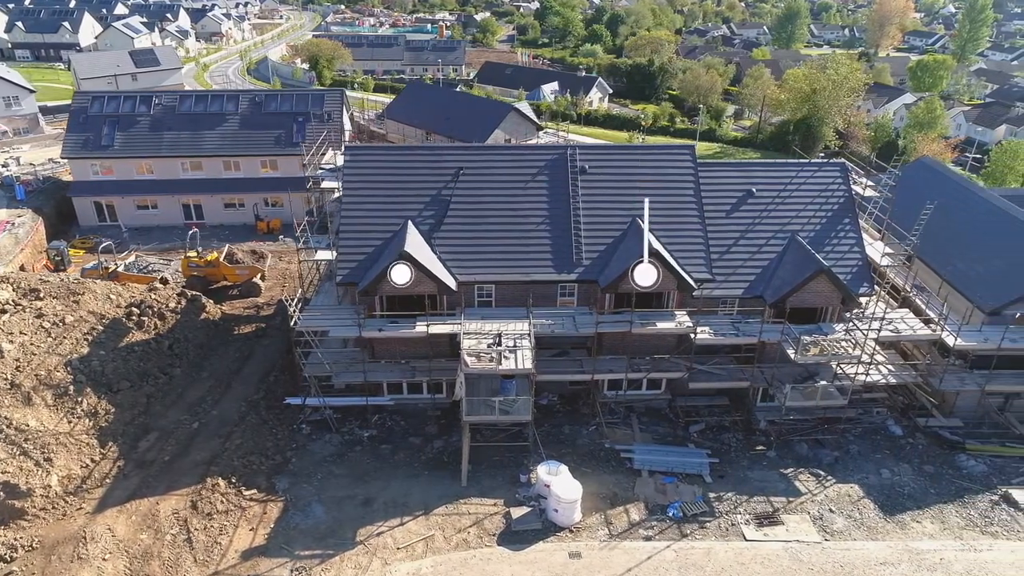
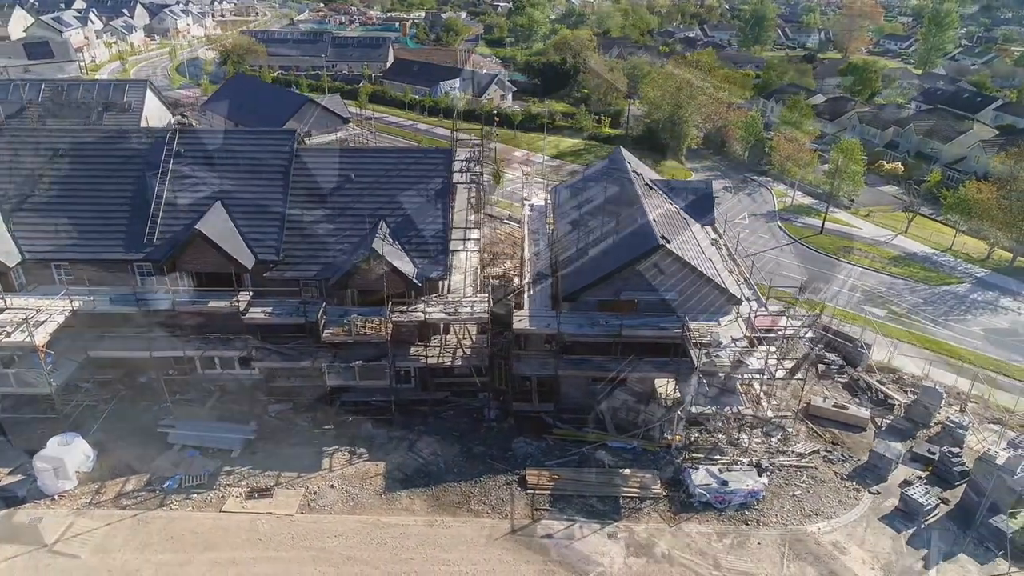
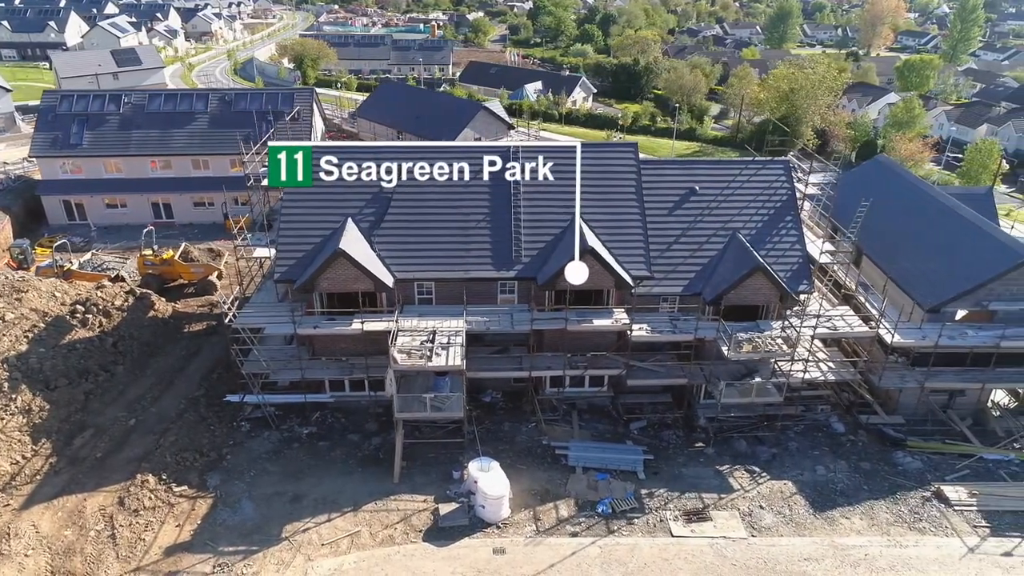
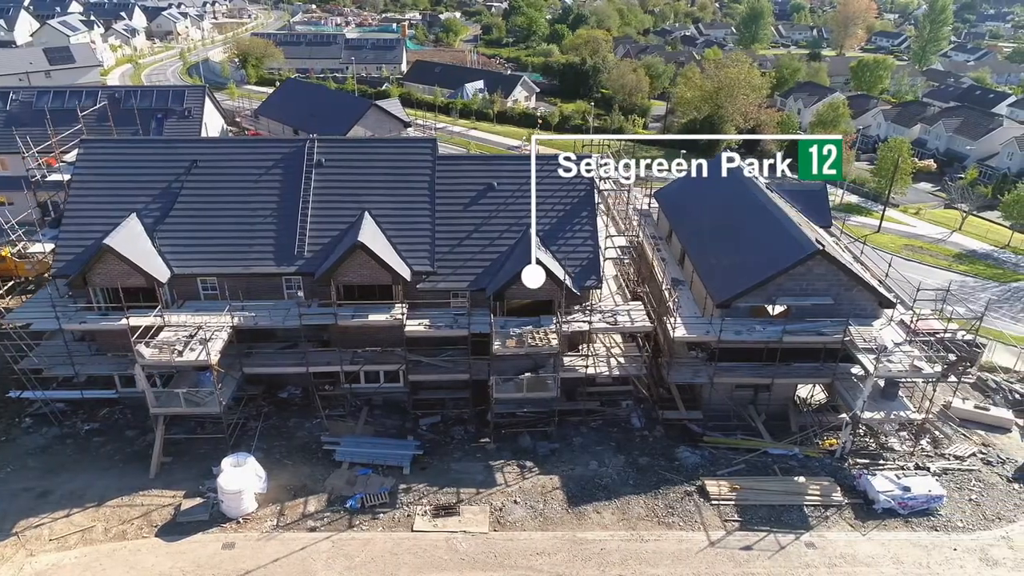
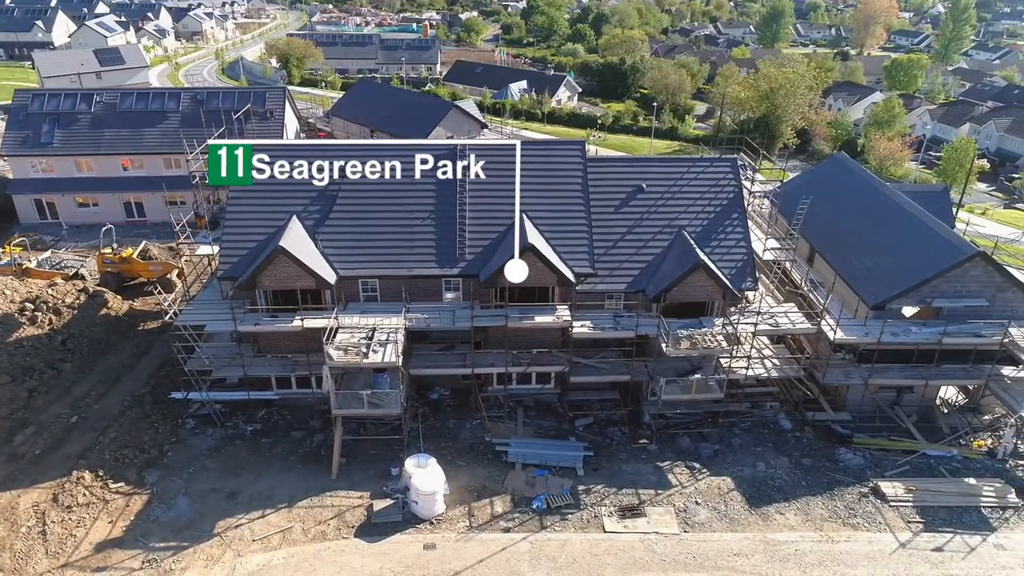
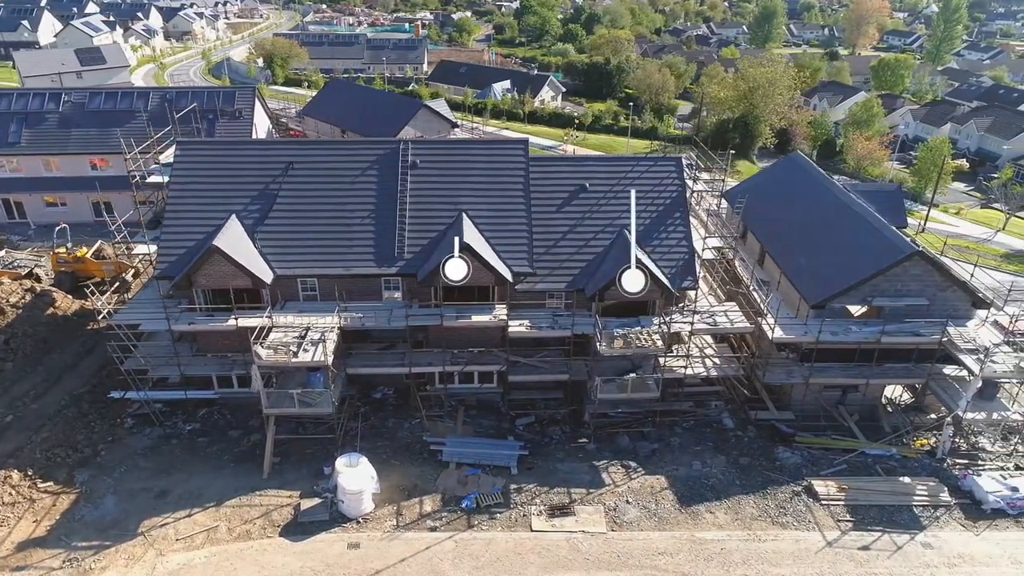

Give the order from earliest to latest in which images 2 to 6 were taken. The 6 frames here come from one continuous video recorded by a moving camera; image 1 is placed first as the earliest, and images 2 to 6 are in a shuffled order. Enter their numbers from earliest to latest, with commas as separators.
3, 5, 6, 4, 2
